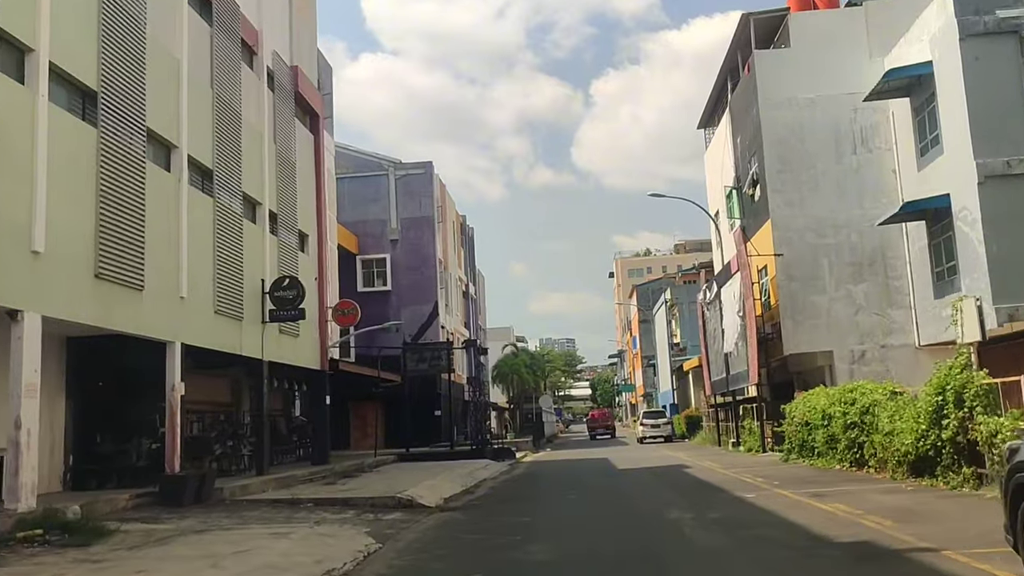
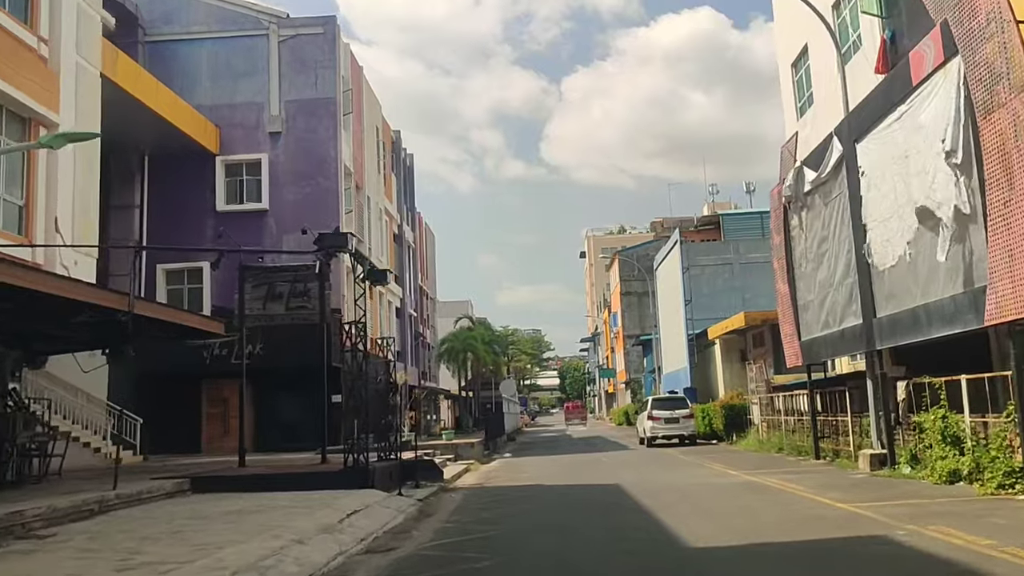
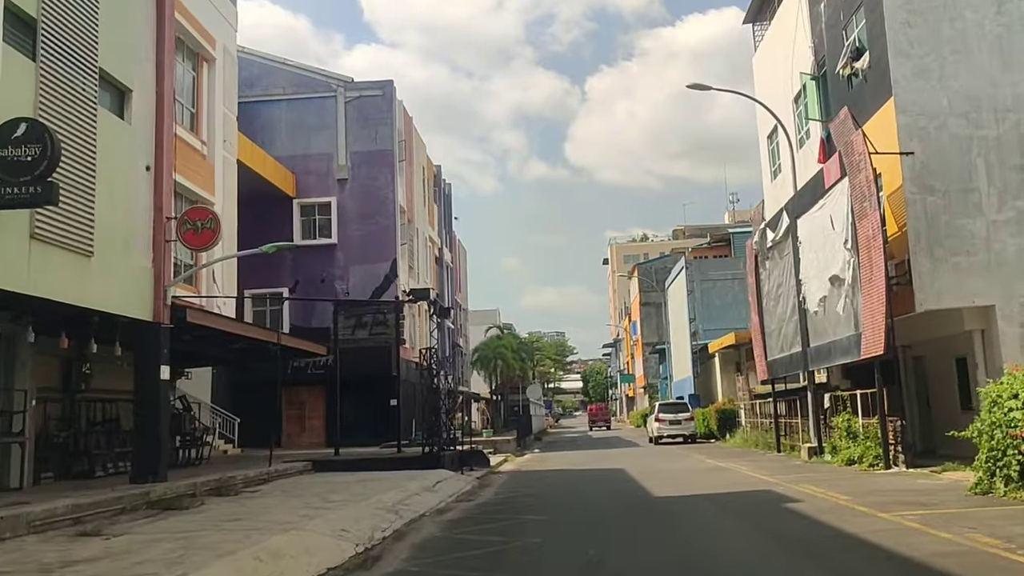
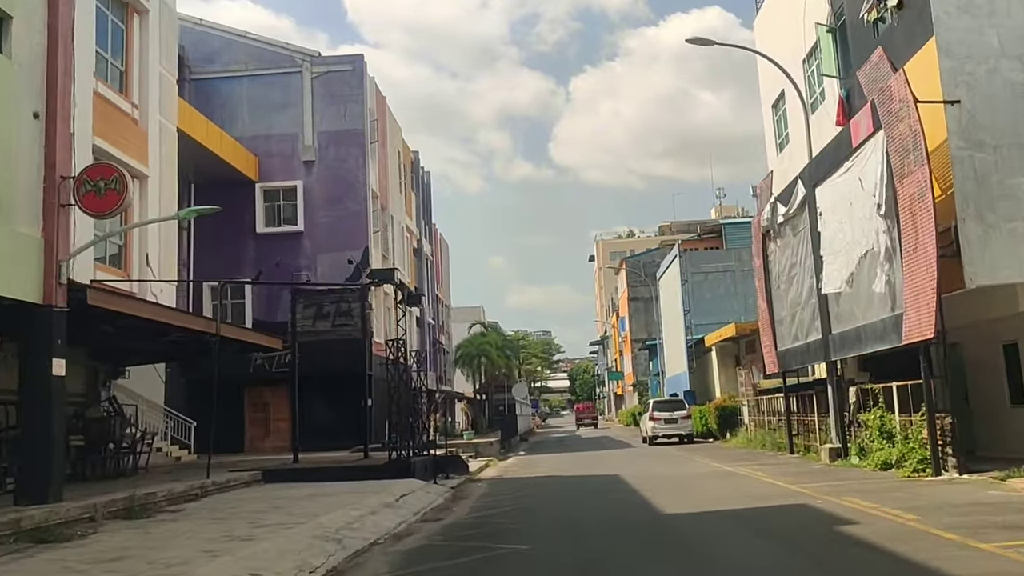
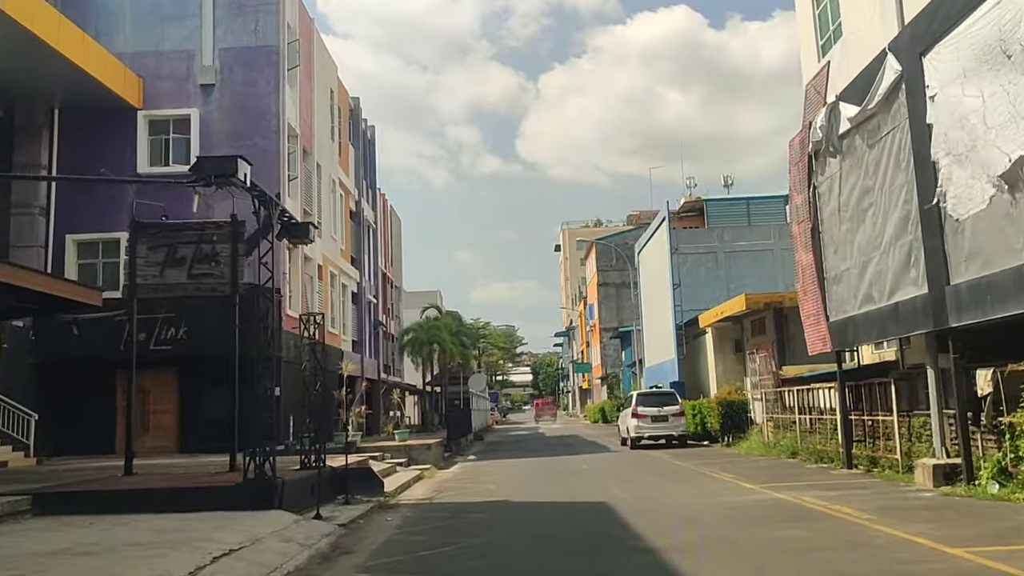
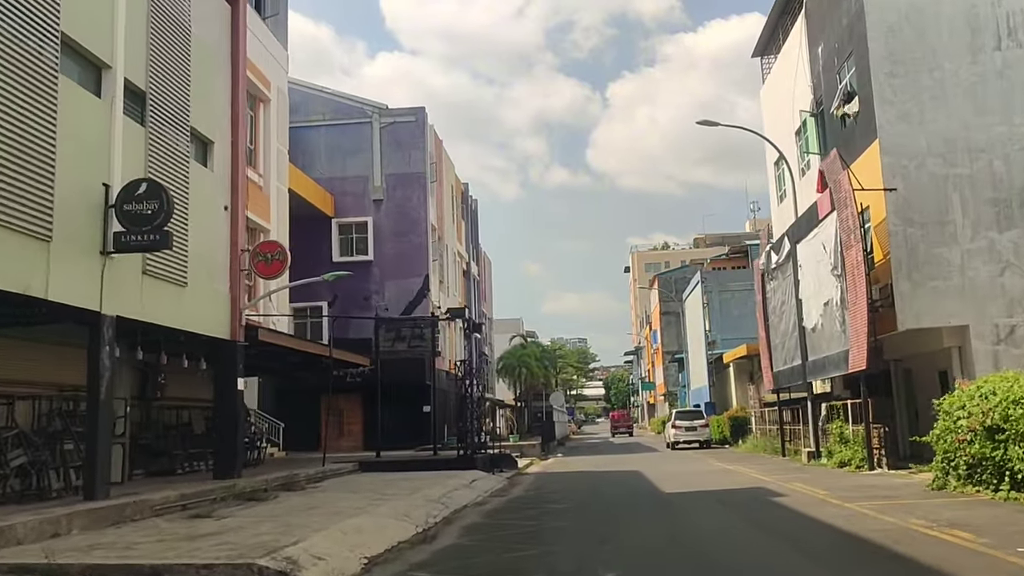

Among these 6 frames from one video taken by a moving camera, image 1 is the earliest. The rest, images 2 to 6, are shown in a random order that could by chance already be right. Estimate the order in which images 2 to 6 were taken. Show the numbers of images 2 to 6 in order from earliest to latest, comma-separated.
6, 3, 4, 2, 5
